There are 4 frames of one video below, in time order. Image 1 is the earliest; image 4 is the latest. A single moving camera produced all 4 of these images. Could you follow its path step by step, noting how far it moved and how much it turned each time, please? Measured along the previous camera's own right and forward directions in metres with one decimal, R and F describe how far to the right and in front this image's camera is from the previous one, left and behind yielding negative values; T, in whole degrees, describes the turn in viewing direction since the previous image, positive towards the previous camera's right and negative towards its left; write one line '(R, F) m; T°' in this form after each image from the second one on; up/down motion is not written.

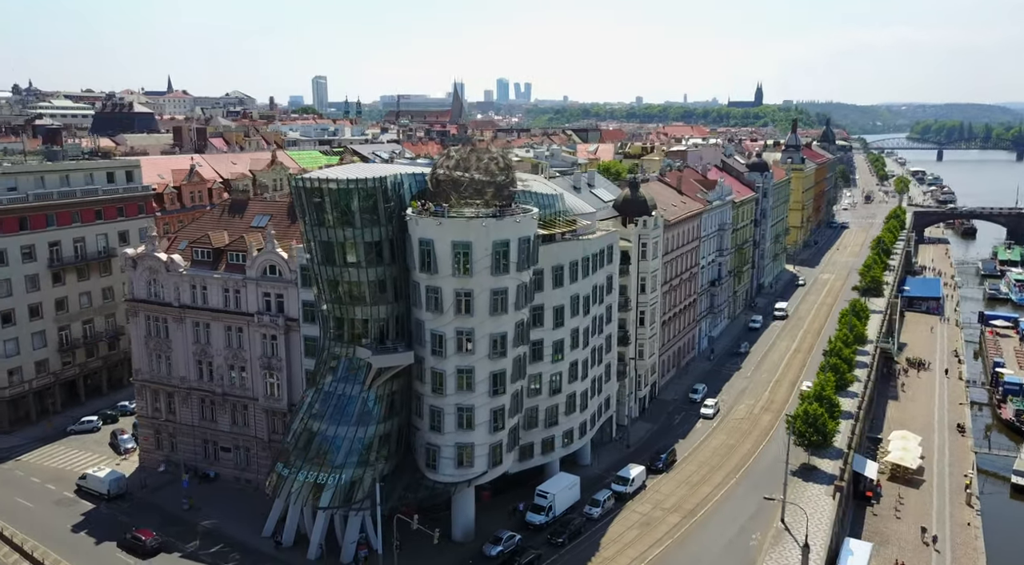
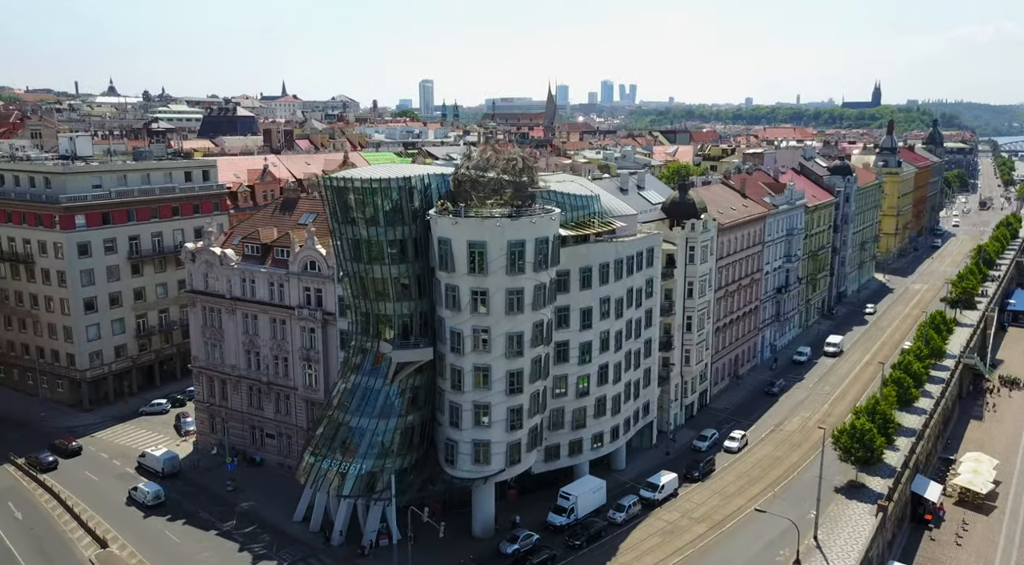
(+7.1, -0.4) m; -8°
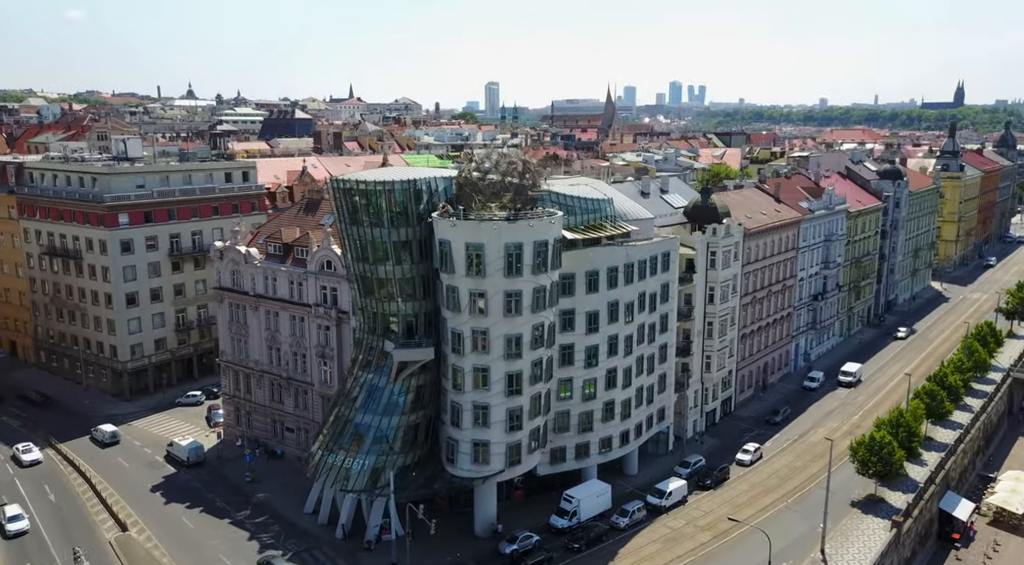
(+5.6, -0.4) m; -5°
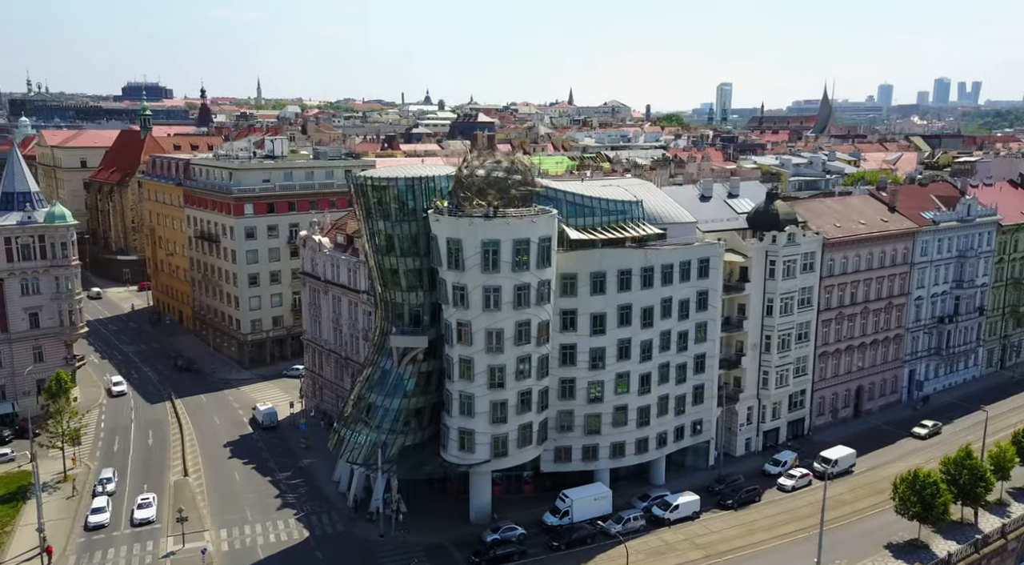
(+21.2, +1.8) m; -18°
